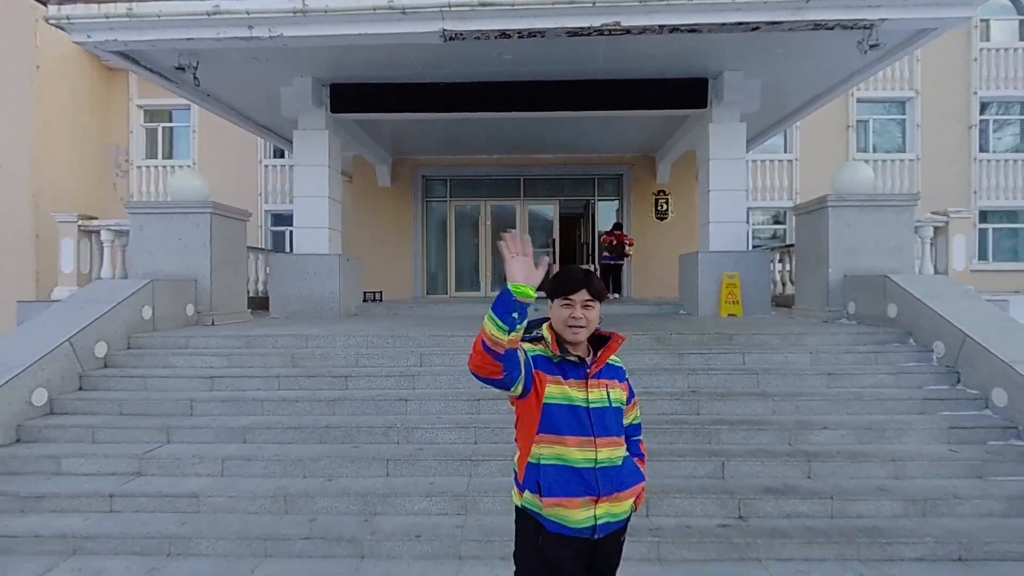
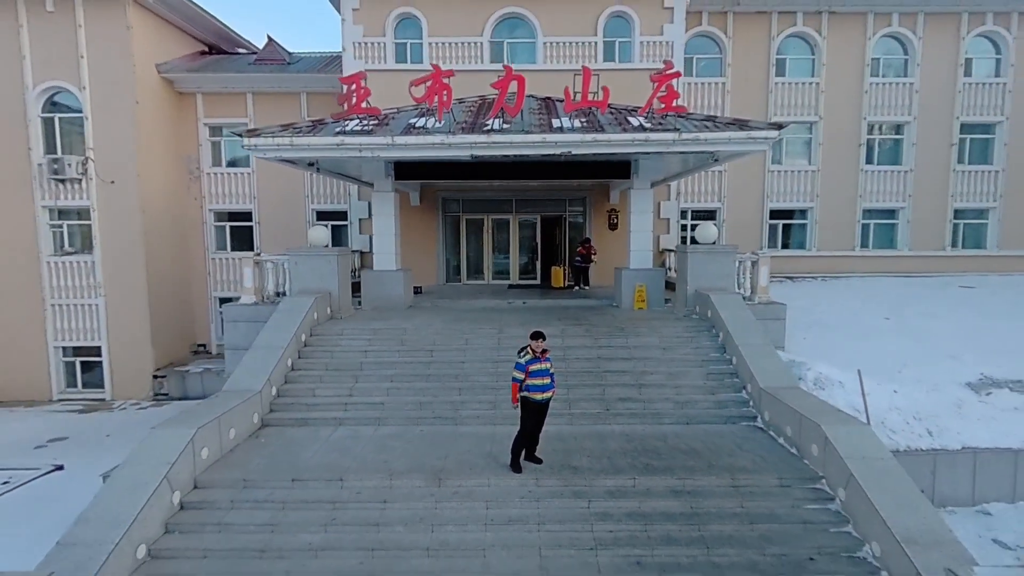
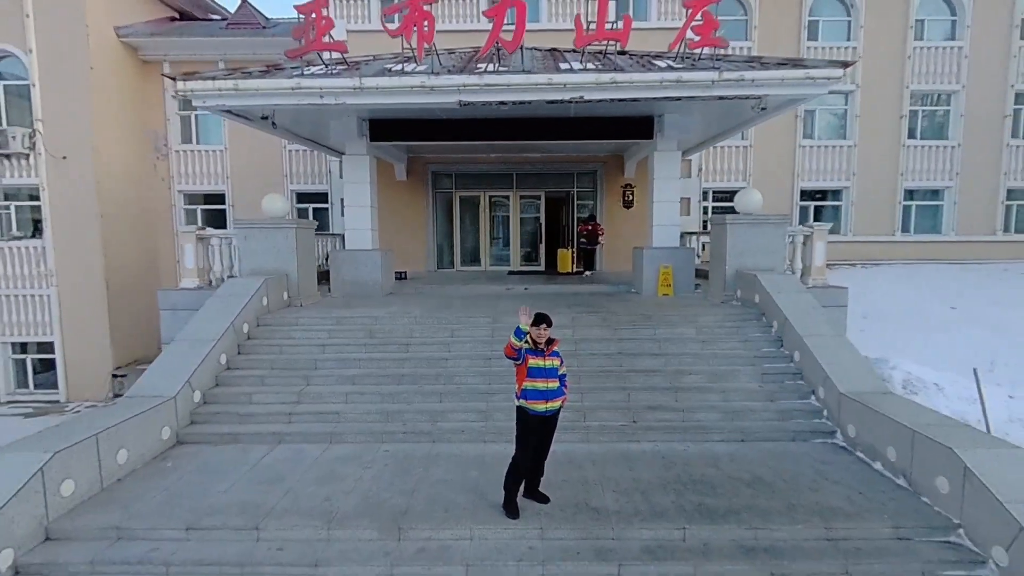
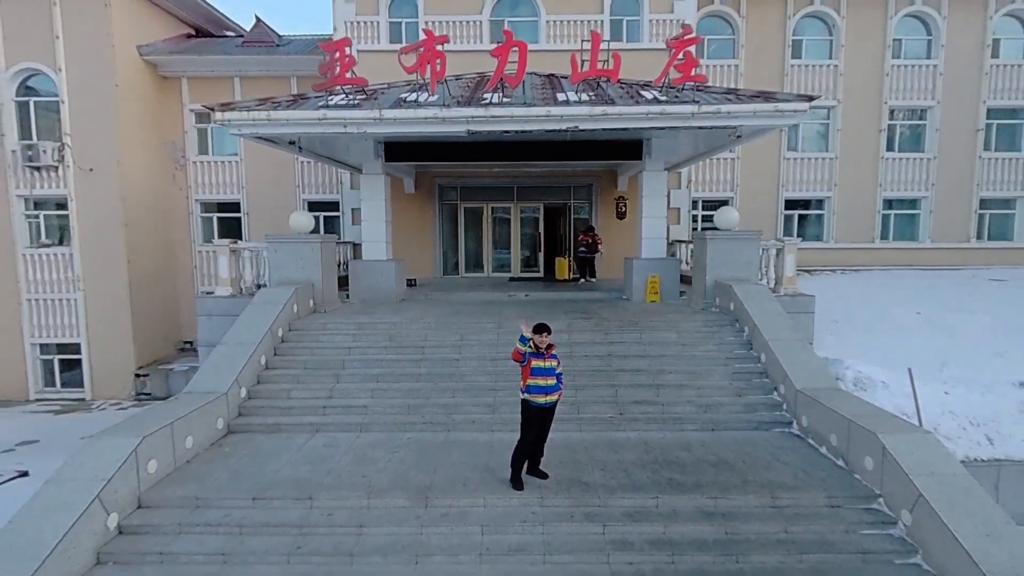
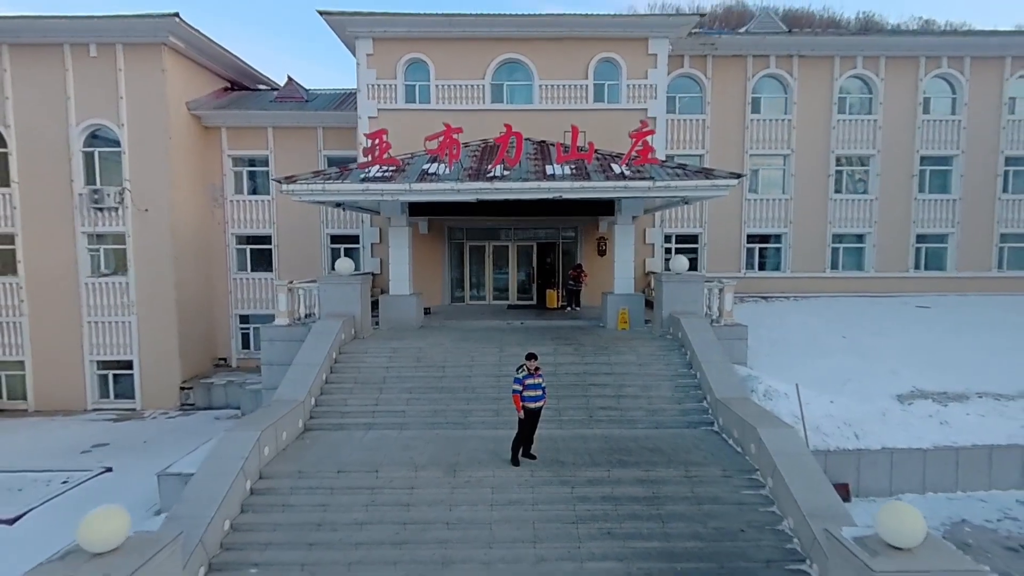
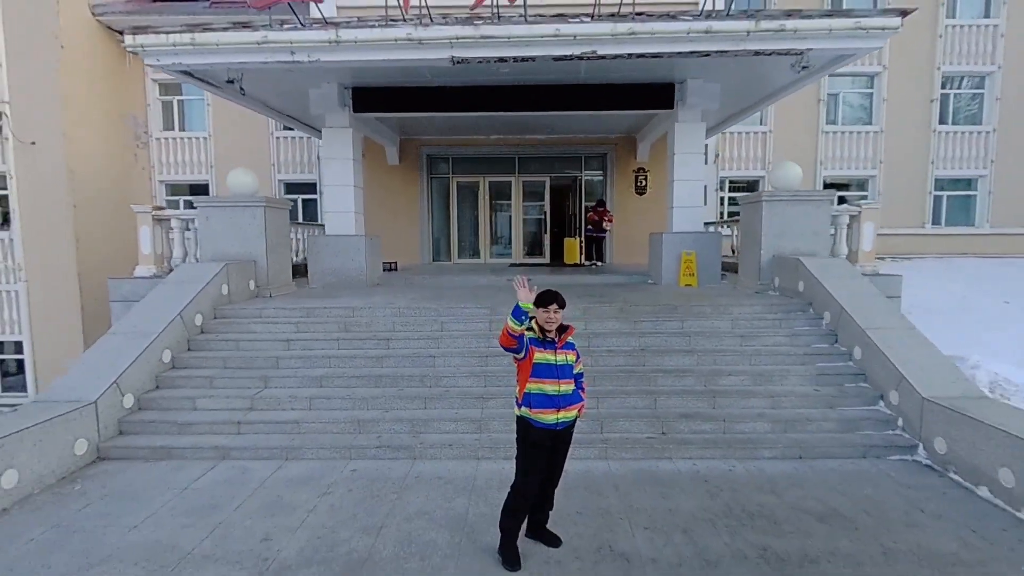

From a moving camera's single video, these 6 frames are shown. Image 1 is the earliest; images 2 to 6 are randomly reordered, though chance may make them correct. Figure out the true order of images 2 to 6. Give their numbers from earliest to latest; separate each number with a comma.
6, 3, 4, 2, 5
